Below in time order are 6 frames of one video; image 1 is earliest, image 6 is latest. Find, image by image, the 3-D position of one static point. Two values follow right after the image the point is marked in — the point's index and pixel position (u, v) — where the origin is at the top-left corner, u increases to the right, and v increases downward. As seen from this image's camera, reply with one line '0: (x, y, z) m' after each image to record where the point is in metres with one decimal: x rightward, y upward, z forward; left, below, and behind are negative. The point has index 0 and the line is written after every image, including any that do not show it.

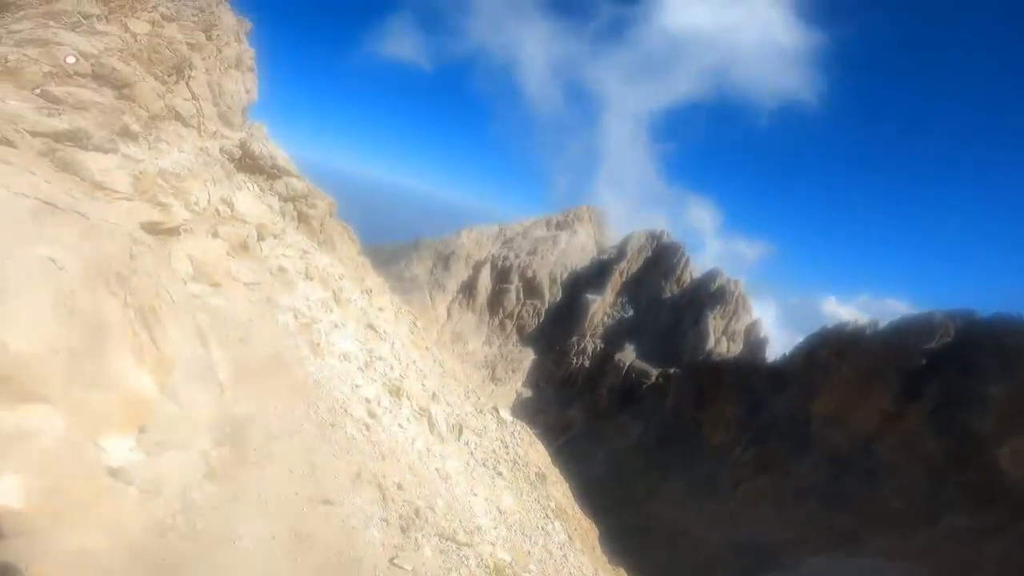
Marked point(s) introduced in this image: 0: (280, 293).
0: (-7.0, -0.4, +16.9) m
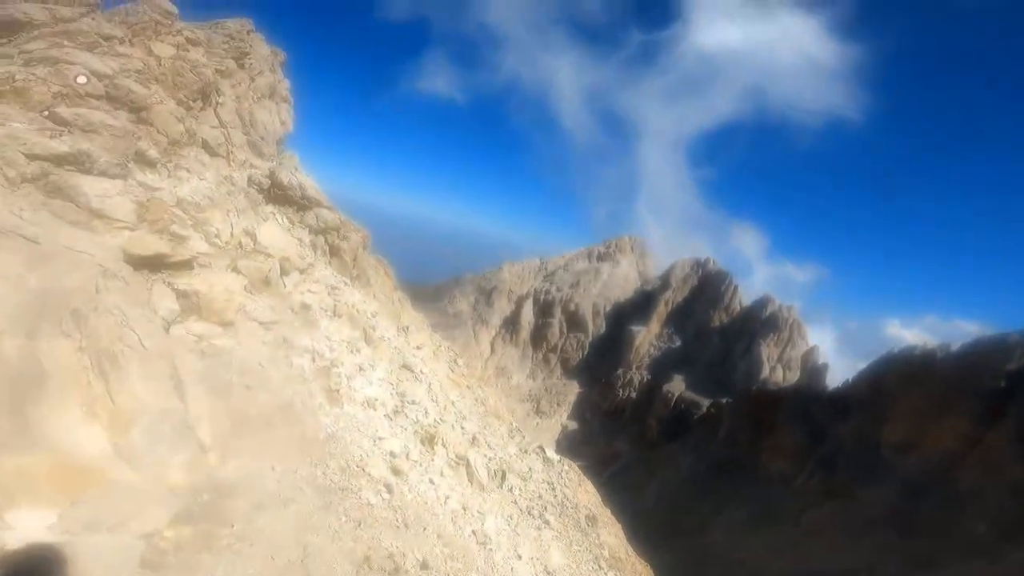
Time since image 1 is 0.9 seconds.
0: (-5.8, -1.4, +15.8) m
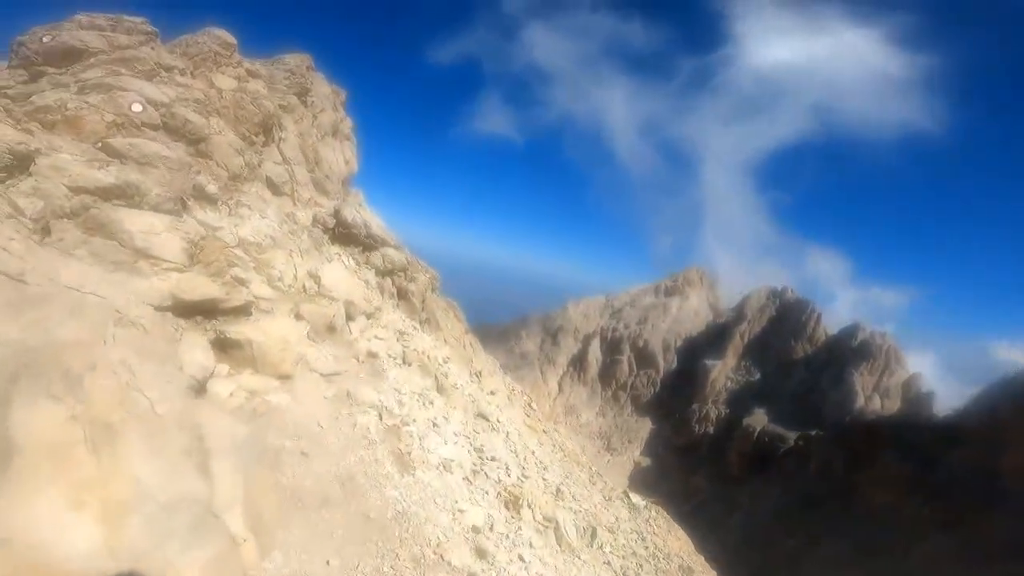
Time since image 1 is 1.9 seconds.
0: (-3.6, -2.6, +14.5) m
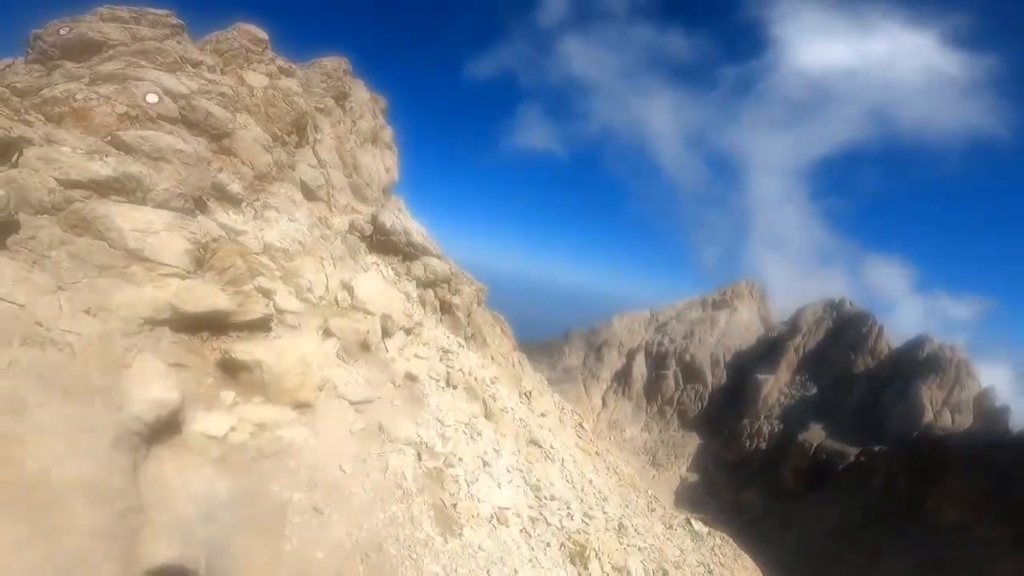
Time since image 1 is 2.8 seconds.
0: (-2.3, -2.8, +12.8) m
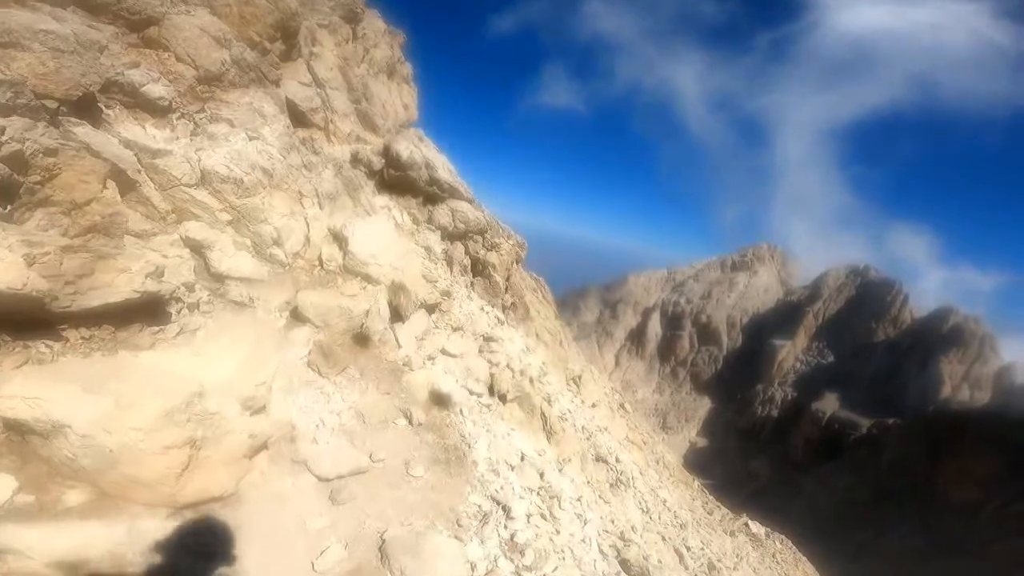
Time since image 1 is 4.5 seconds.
0: (-1.2, -2.2, +8.6) m
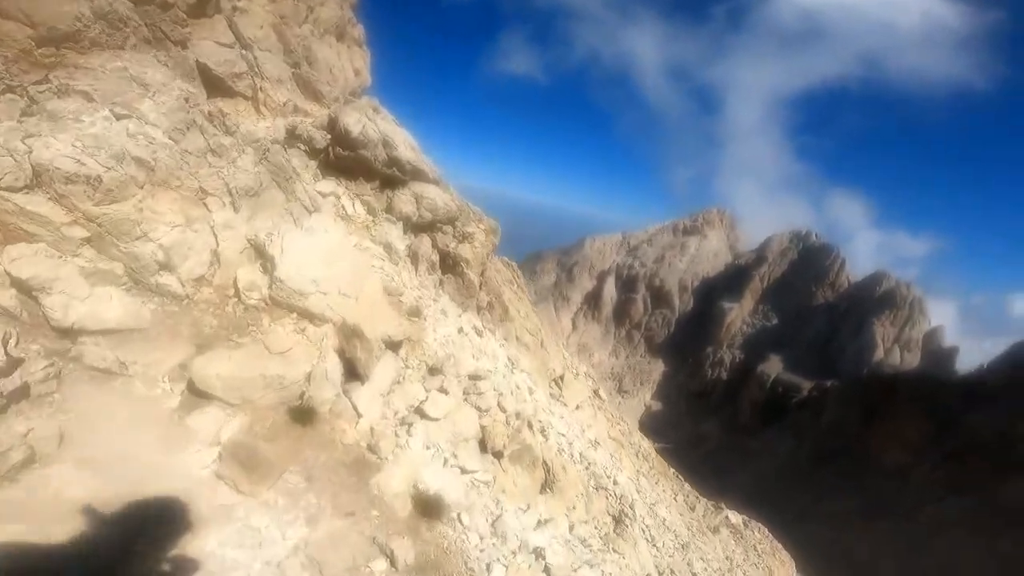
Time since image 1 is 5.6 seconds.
0: (-1.3, -2.4, +6.7) m
